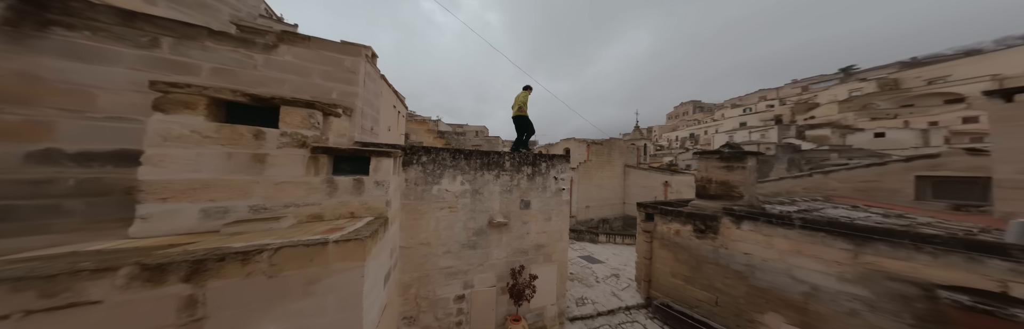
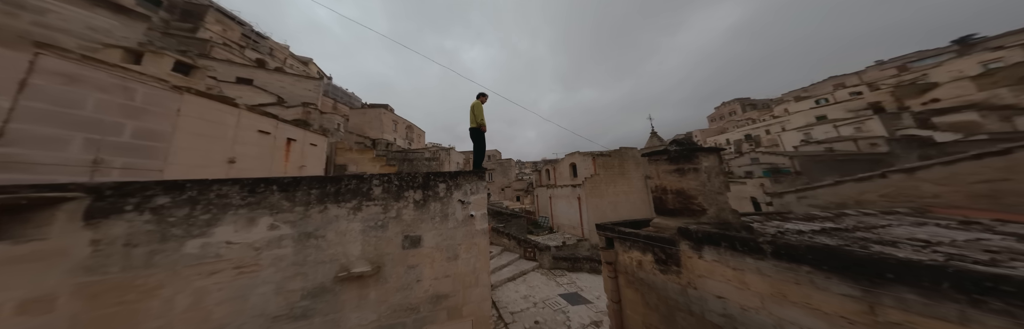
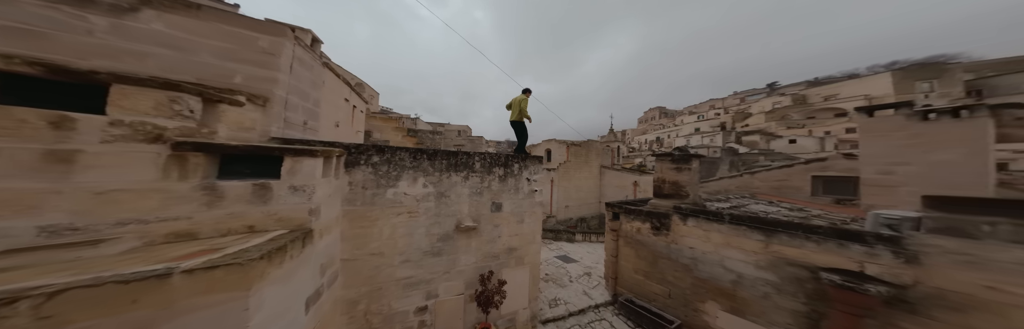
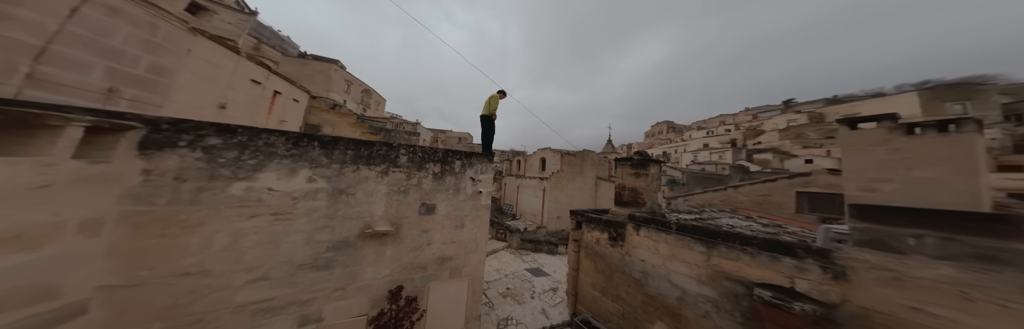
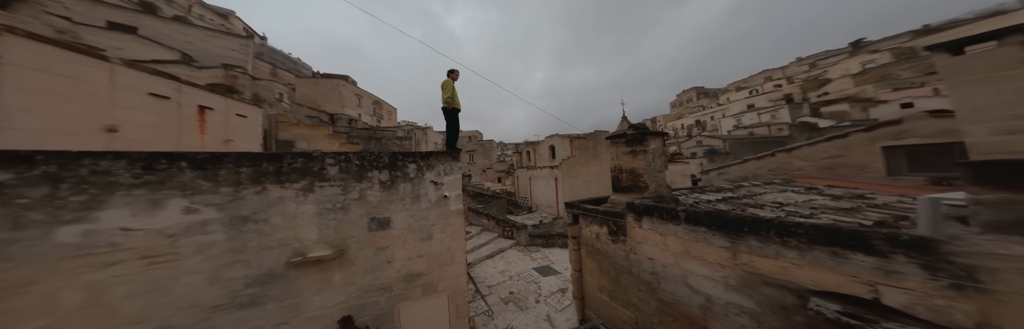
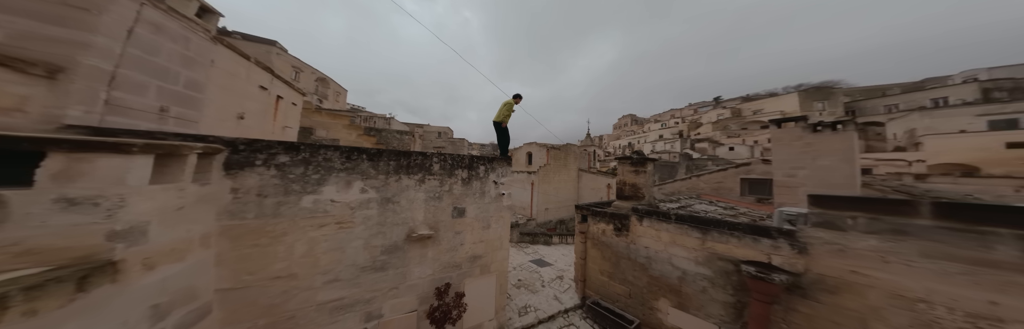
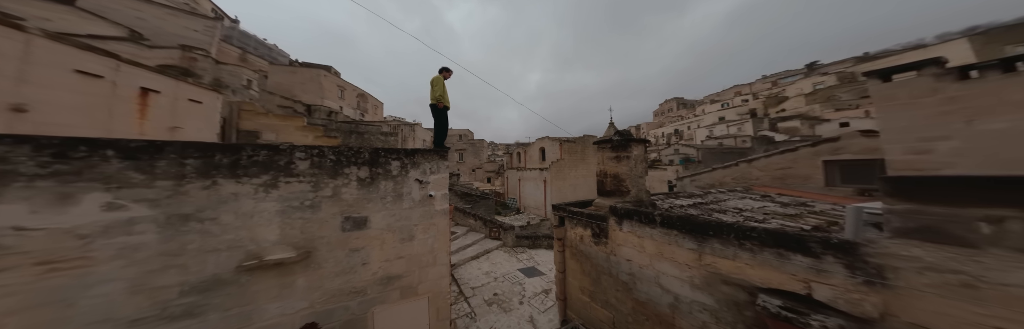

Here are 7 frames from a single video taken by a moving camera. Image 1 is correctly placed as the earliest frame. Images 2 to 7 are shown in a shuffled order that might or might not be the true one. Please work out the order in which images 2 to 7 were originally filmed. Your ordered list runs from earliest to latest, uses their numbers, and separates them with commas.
3, 6, 4, 2, 5, 7
